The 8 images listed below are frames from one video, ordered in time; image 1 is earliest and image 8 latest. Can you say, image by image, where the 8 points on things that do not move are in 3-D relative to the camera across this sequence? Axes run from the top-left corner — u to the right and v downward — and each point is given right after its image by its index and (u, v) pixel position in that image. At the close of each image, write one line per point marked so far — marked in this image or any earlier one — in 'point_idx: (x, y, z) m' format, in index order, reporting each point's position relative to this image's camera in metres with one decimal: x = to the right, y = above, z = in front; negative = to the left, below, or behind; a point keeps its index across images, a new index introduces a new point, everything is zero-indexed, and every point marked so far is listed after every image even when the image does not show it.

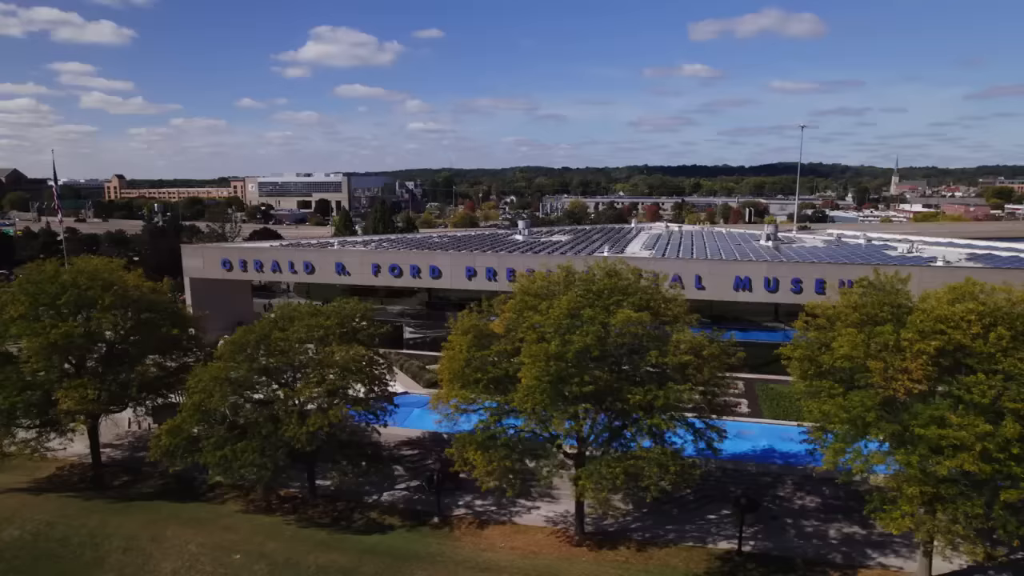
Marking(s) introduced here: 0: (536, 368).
0: (+0.7, -1.7, +13.2) m
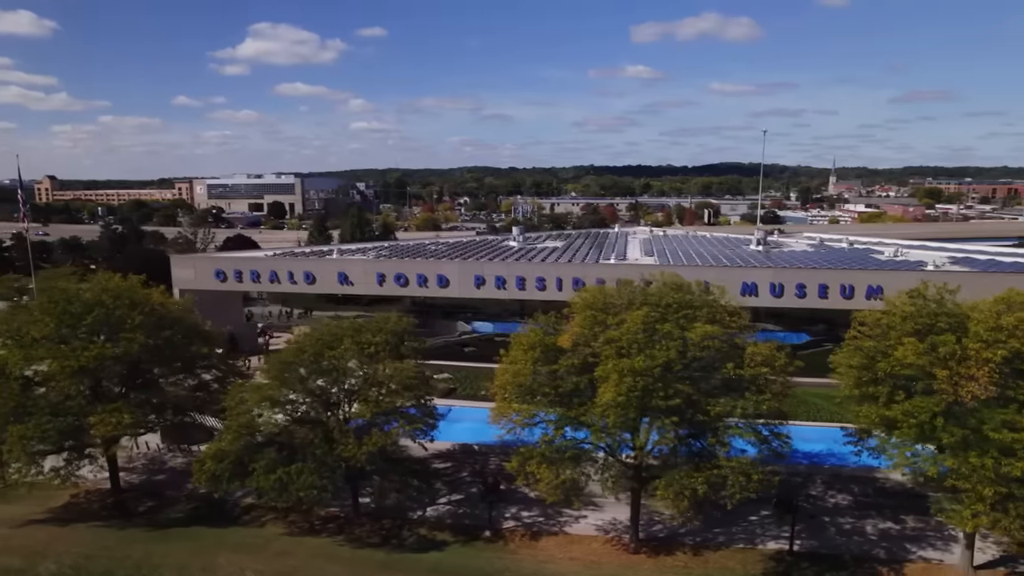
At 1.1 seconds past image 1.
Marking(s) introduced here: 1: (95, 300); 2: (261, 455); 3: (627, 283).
0: (+2.4, -2.0, +13.5) m
1: (-11.7, -0.3, +18.2) m
2: (-6.5, -4.3, +16.6) m
3: (+3.0, +0.1, +16.4) m
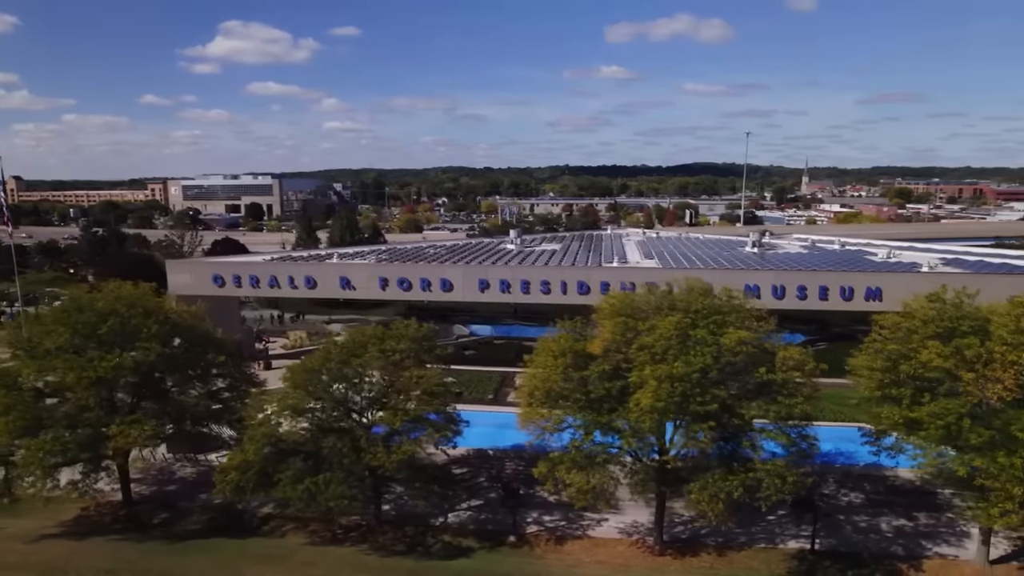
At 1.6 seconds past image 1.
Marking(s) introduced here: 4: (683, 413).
0: (+3.2, -2.2, +13.7) m
1: (-11.1, -0.6, +17.8) m
2: (-5.7, -4.5, +16.4) m
3: (+3.6, 0.0, +16.6) m
4: (+3.7, -2.7, +14.0) m
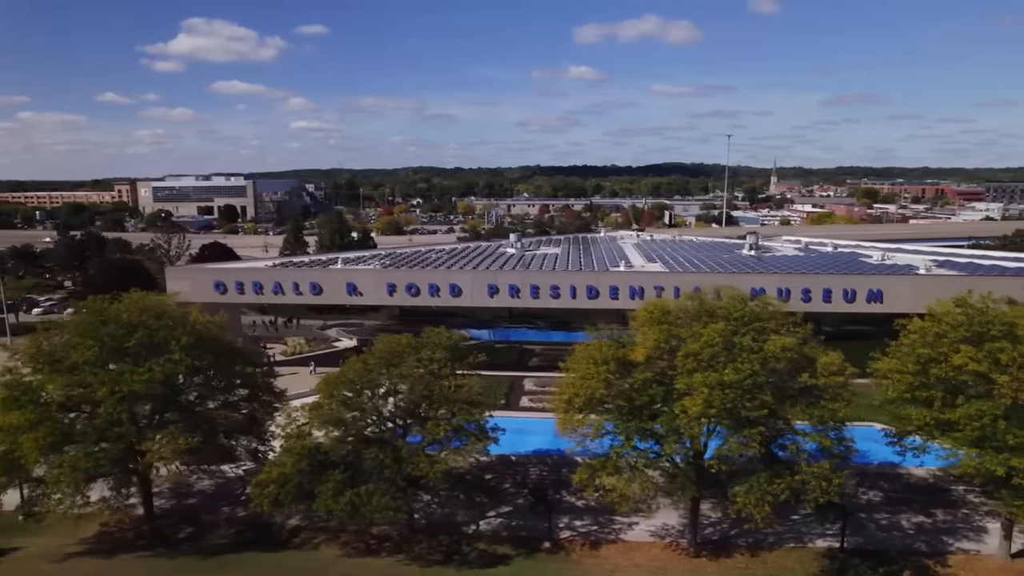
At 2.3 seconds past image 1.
0: (+4.3, -2.4, +13.9) m
1: (-10.1, -0.9, +17.5) m
2: (-4.7, -4.8, +16.3) m
3: (+4.6, -0.2, +16.9) m
4: (+4.9, -2.9, +14.3) m
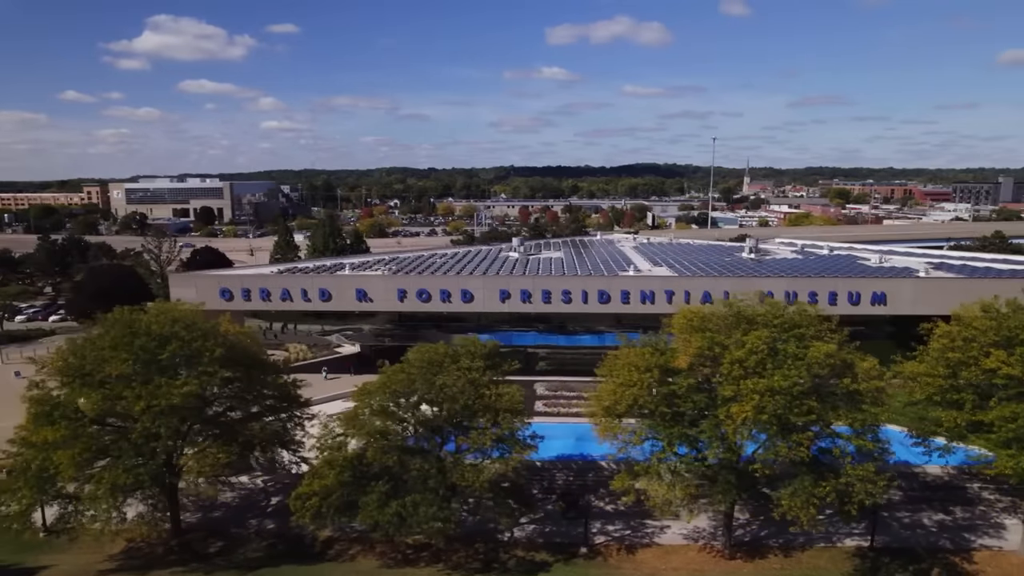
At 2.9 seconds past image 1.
0: (+5.5, -2.6, +14.2) m
1: (-9.1, -1.2, +17.2) m
2: (-3.6, -5.0, +16.2) m
3: (+5.7, -0.4, +17.2) m
4: (+6.0, -3.1, +14.6) m
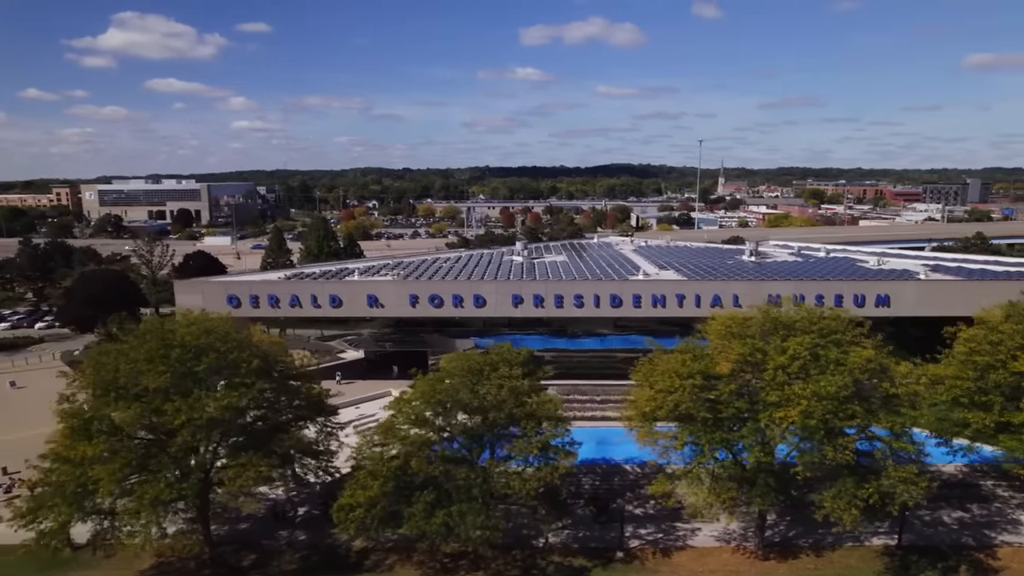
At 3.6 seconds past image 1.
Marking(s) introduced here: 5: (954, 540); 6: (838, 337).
0: (+6.7, -2.7, +14.5) m
1: (-8.0, -1.5, +17.0) m
2: (-2.5, -5.3, +16.2) m
3: (+6.7, -0.6, +17.5) m
4: (+7.2, -3.3, +15.0) m
5: (+13.0, -7.4, +19.0) m
6: (+8.1, -1.2, +16.0) m
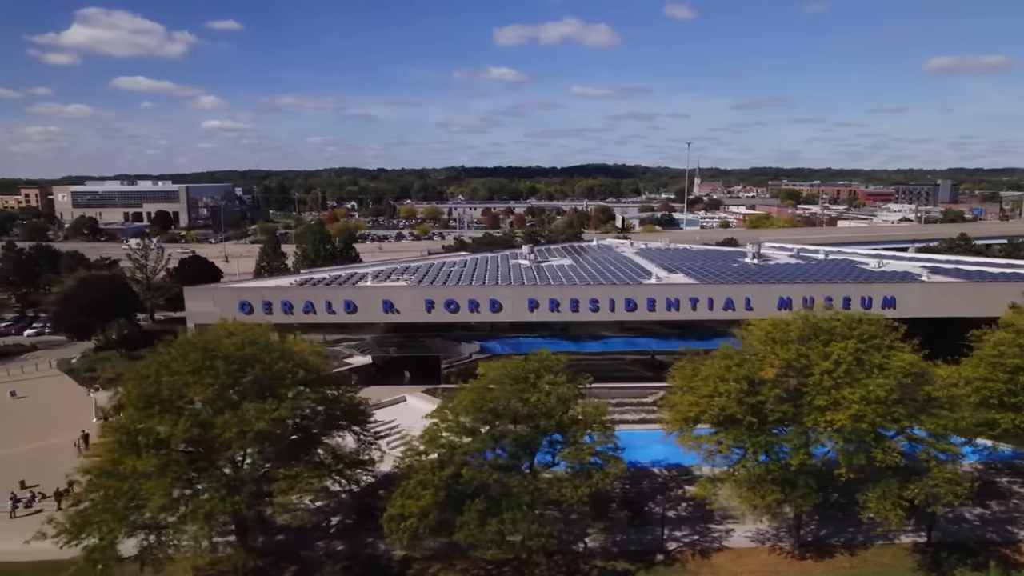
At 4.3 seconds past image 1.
0: (+8.0, -2.9, +14.9) m
1: (-6.8, -1.7, +16.8) m
2: (-1.2, -5.5, +16.3) m
3: (+7.9, -0.8, +17.9) m
4: (+8.5, -3.4, +15.4) m
5: (+14.2, -7.6, +19.7) m
6: (+9.3, -1.4, +16.4) m
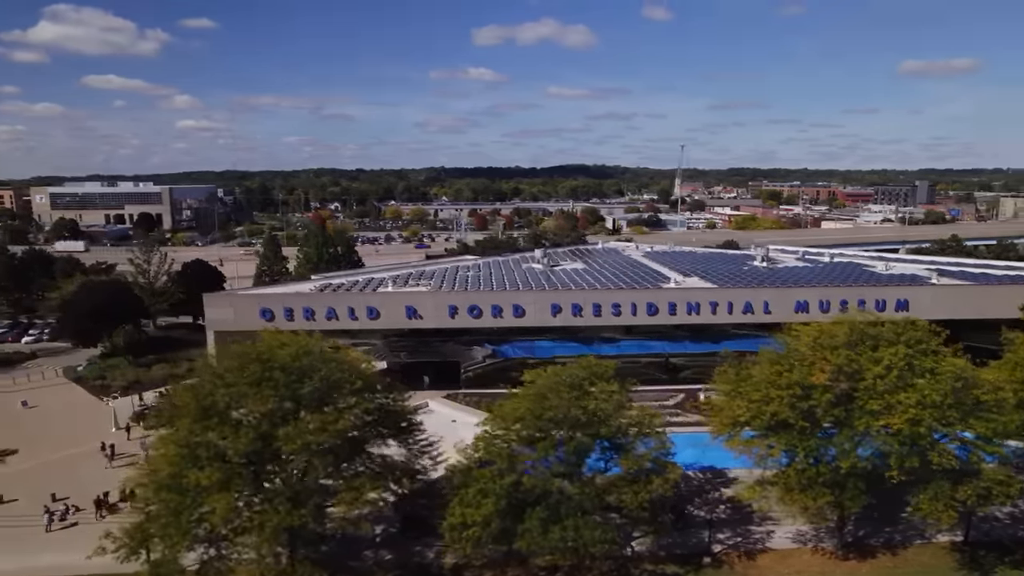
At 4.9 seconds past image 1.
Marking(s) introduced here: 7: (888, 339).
0: (+9.6, -3.1, +15.3) m
1: (-5.3, -2.0, +16.7) m
2: (+0.4, -5.7, +16.4) m
3: (+9.4, -0.9, +18.3) m
4: (+10.1, -3.6, +15.8) m
5: (+15.6, -7.7, +20.3) m
6: (+10.8, -1.6, +16.9) m
7: (+10.0, -1.4, +17.3) m
